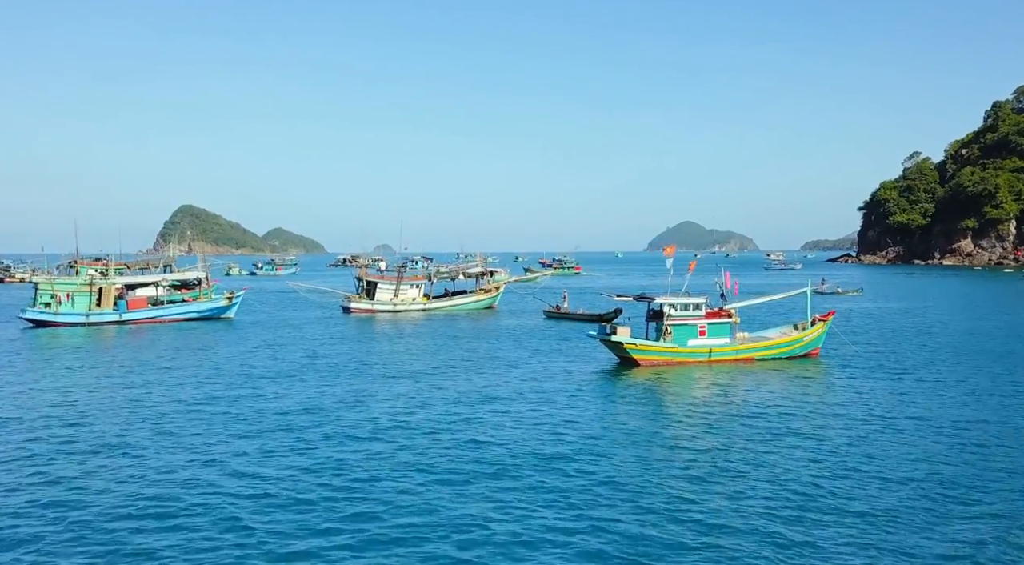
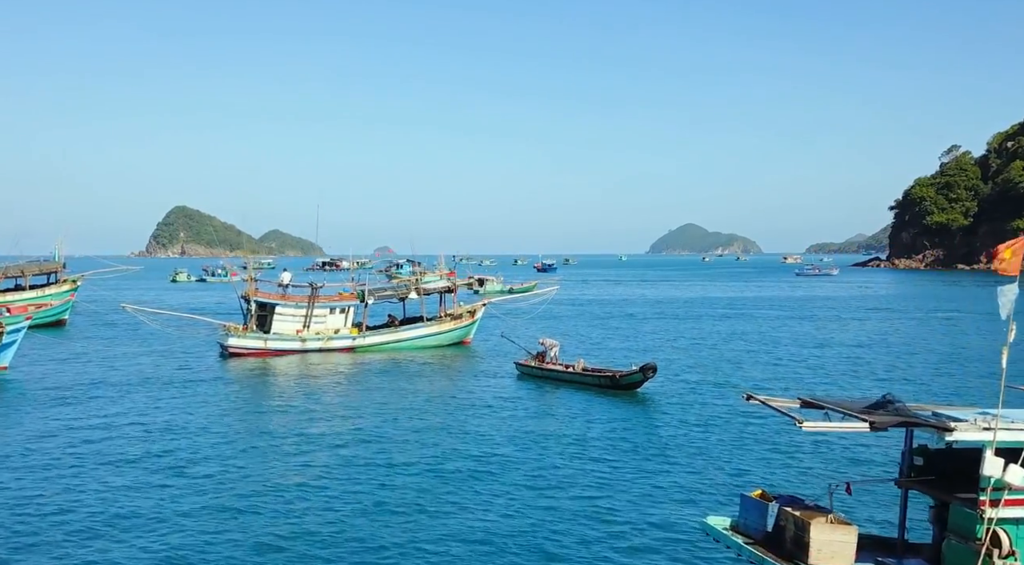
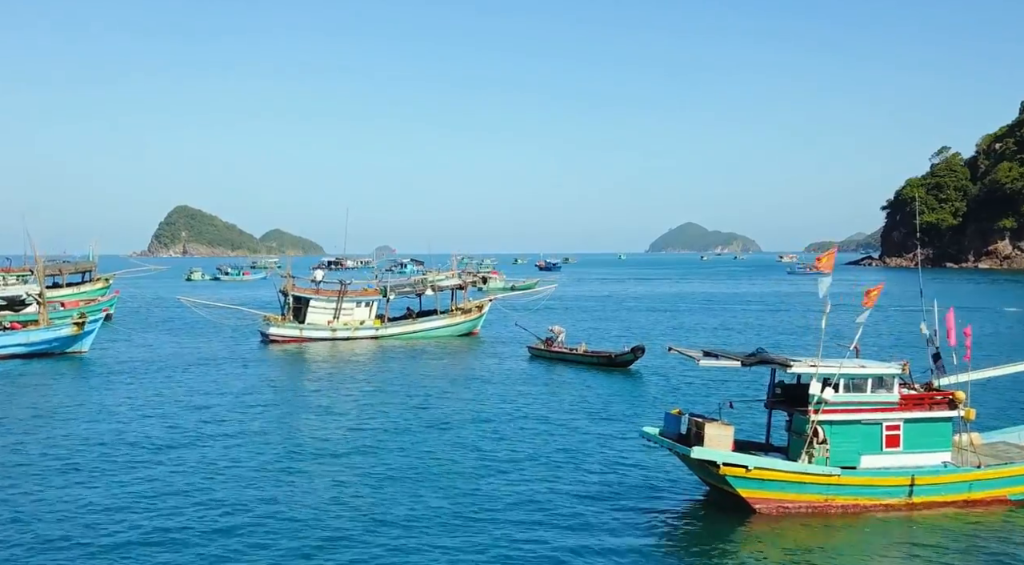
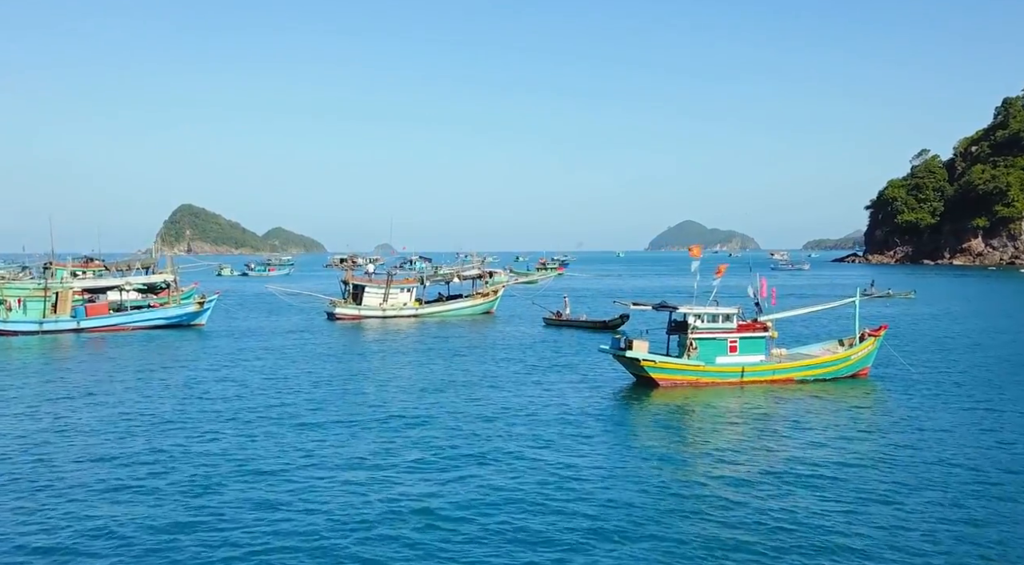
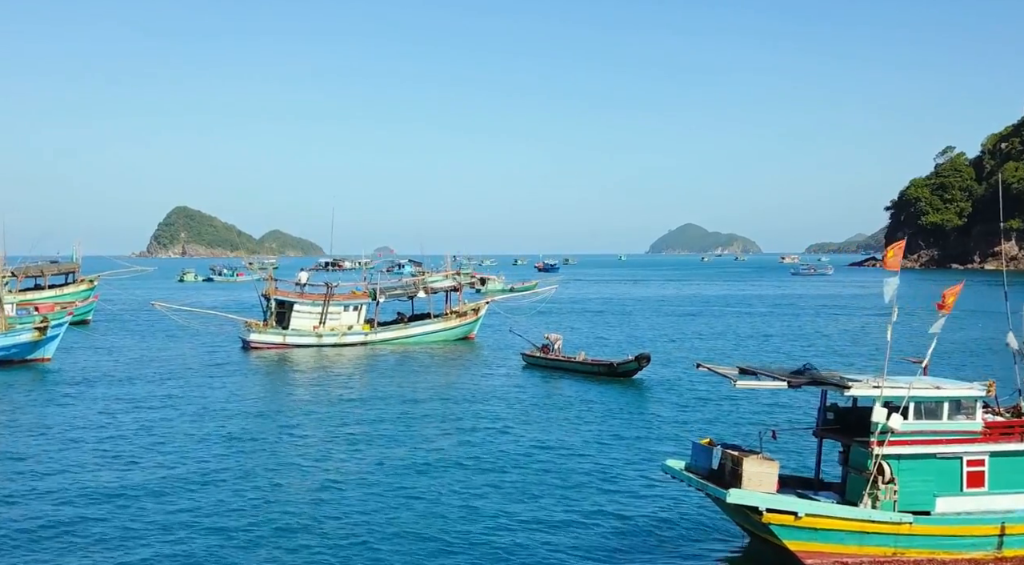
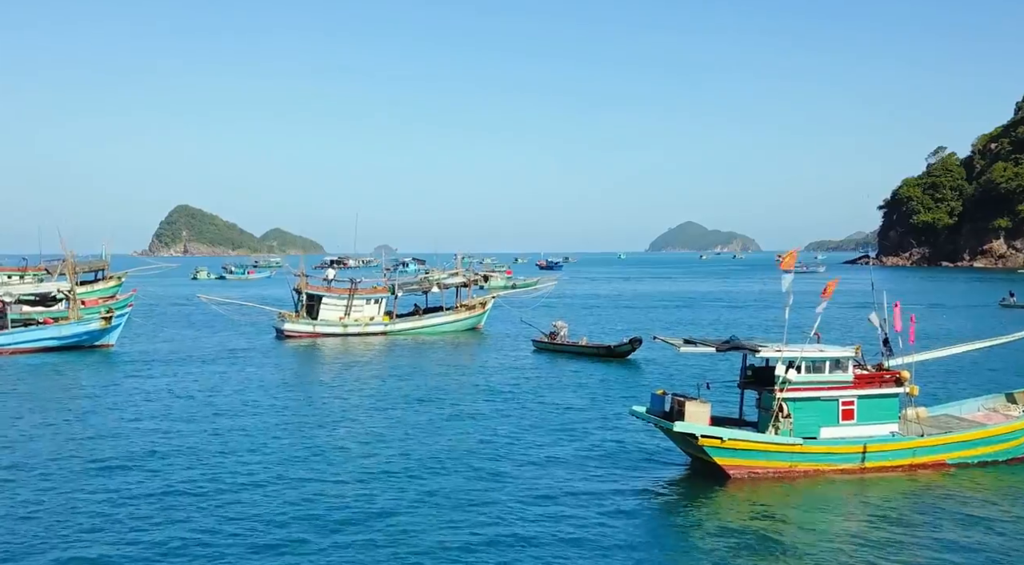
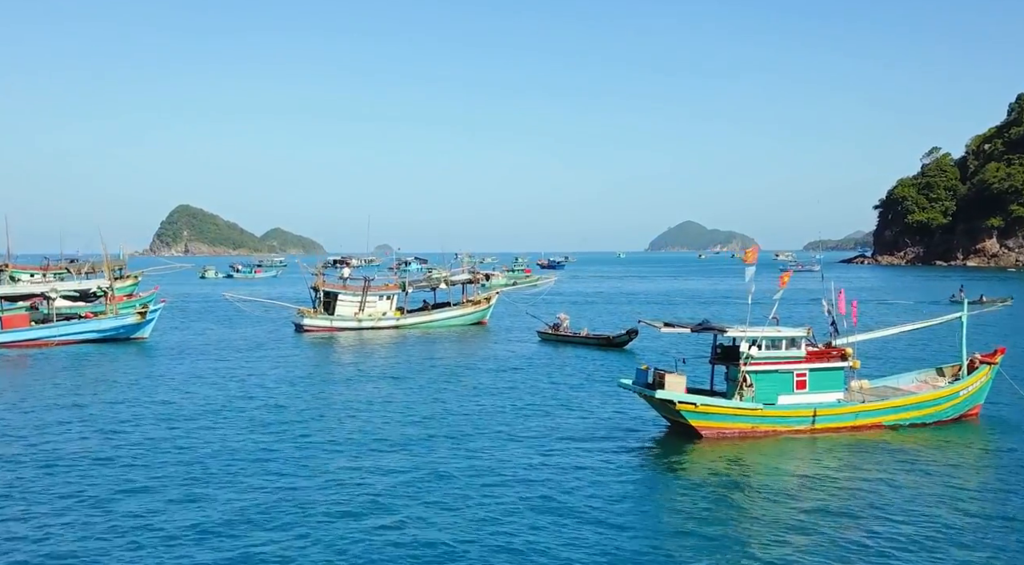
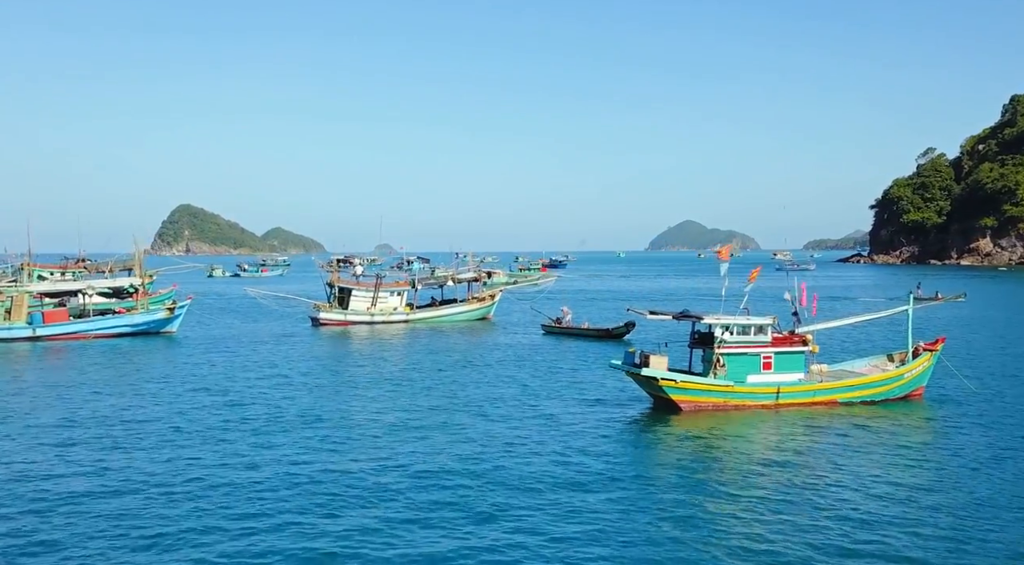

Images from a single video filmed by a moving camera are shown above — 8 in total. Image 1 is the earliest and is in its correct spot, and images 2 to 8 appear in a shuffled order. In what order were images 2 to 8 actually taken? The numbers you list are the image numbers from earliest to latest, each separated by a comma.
4, 8, 7, 6, 3, 5, 2
